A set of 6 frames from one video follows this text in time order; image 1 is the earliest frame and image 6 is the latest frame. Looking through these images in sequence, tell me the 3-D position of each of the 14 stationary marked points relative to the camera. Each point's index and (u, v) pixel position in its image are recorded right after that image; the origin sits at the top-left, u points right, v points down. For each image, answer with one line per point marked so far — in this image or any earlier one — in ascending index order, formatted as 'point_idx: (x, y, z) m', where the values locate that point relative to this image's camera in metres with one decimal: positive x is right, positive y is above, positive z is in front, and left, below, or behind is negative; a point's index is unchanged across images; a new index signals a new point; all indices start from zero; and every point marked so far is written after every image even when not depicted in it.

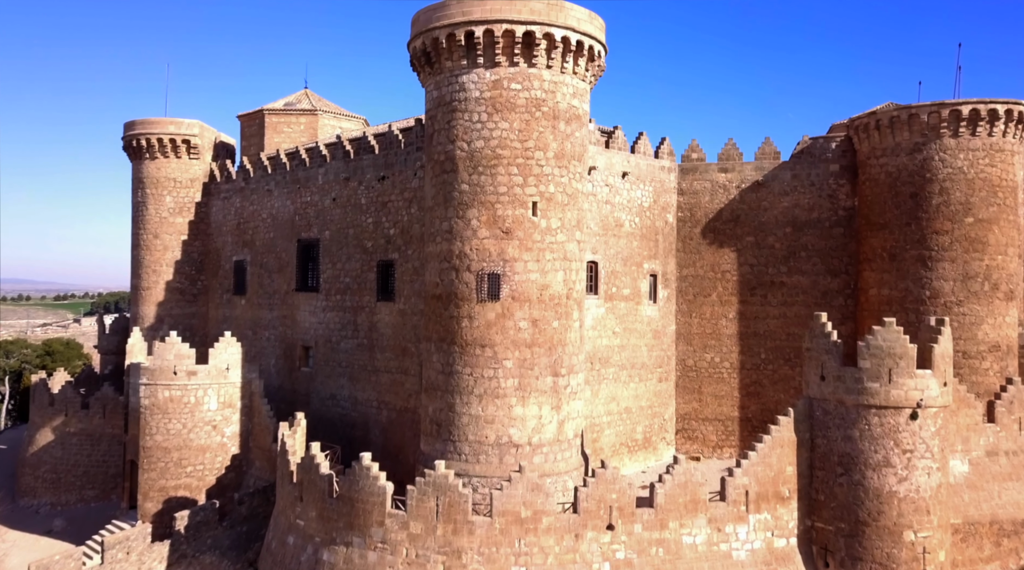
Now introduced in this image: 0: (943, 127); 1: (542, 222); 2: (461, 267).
0: (+8.3, +3.0, +17.5) m
1: (+0.5, +1.0, +14.8) m
2: (-0.8, +0.3, +14.8) m
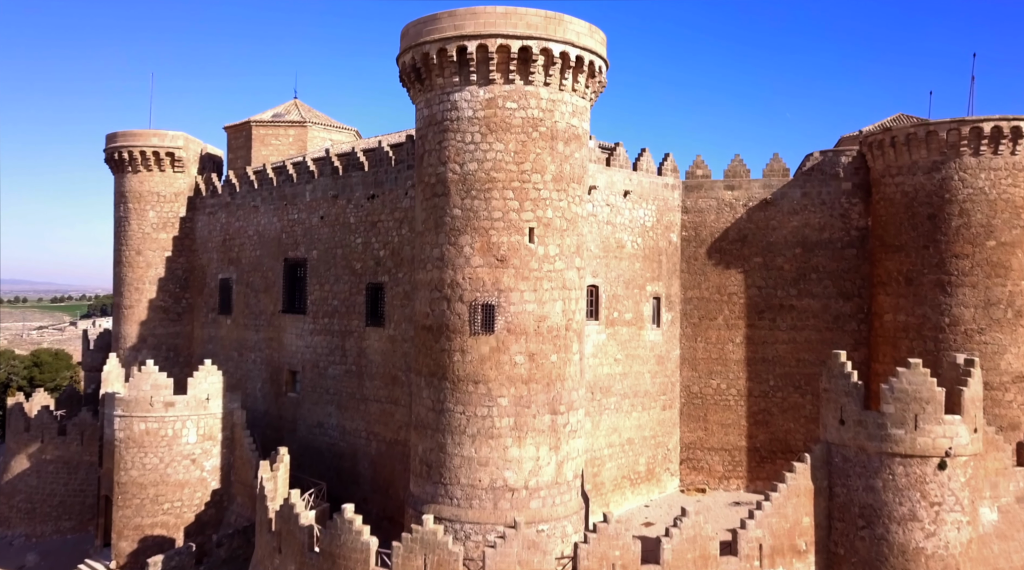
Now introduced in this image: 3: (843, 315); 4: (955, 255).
0: (+8.2, +2.5, +16.6) m
1: (+0.4, +0.5, +13.9) m
2: (-0.9, -0.2, +13.8) m
3: (+6.8, -0.6, +18.7) m
4: (+8.1, +0.6, +16.7) m
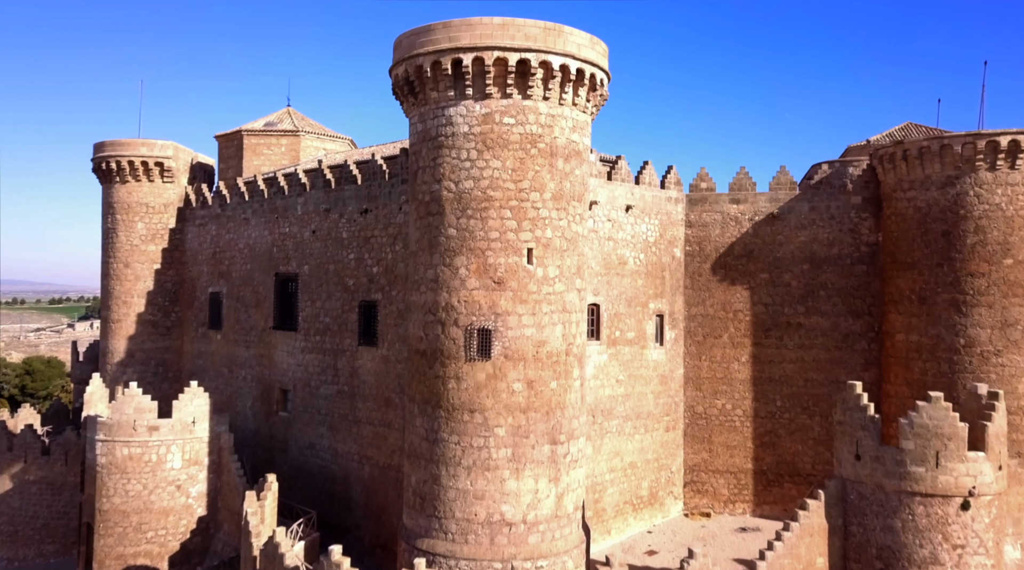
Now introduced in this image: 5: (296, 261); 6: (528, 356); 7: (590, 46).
0: (+8.2, +2.2, +16.0) m
1: (+0.4, +0.2, +13.3) m
2: (-0.9, -0.5, +13.2) m
3: (+6.8, -1.0, +18.1) m
4: (+8.1, +0.2, +16.1) m
5: (-4.7, +0.5, +19.9) m
6: (+0.2, -1.0, +13.1) m
7: (+1.1, +3.5, +13.3) m
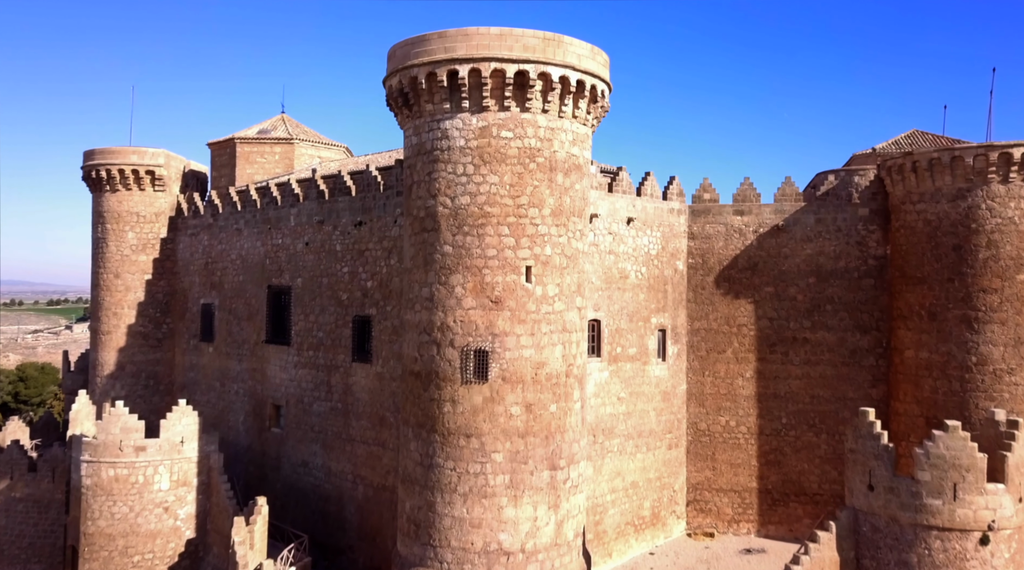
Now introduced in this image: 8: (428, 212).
0: (+8.2, +1.9, +15.5) m
1: (+0.4, -0.1, +12.8) m
2: (-1.0, -0.8, +12.7) m
3: (+6.7, -1.2, +17.6) m
4: (+8.0, -0.1, +15.6) m
5: (-4.8, +0.2, +19.4) m
6: (+0.2, -1.3, +12.6) m
7: (+1.1, +3.2, +12.8) m
8: (-1.2, +1.0, +13.0) m
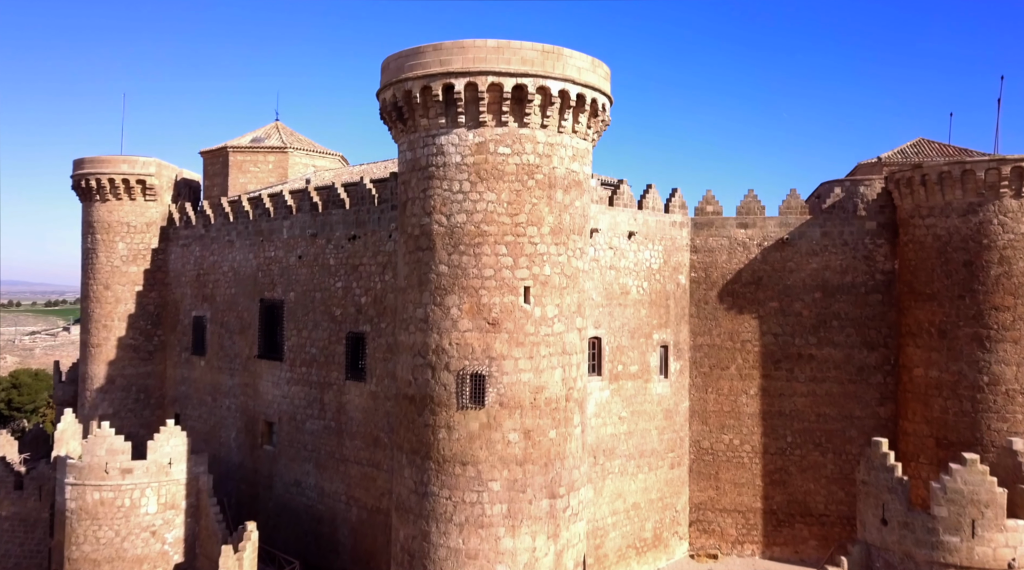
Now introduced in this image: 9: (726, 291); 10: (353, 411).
0: (+8.1, +1.6, +15.1) m
1: (+0.3, -0.4, +12.3) m
2: (-1.0, -1.1, +12.2) m
3: (+6.7, -1.5, +17.2) m
4: (+8.0, -0.4, +15.1) m
5: (-4.8, 0.0, +18.9) m
6: (+0.2, -1.6, +12.1) m
7: (+1.1, +2.9, +12.4) m
8: (-1.2, +0.8, +12.5) m
9: (+4.3, -0.1, +18.1) m
10: (-2.9, -2.3, +16.7) m
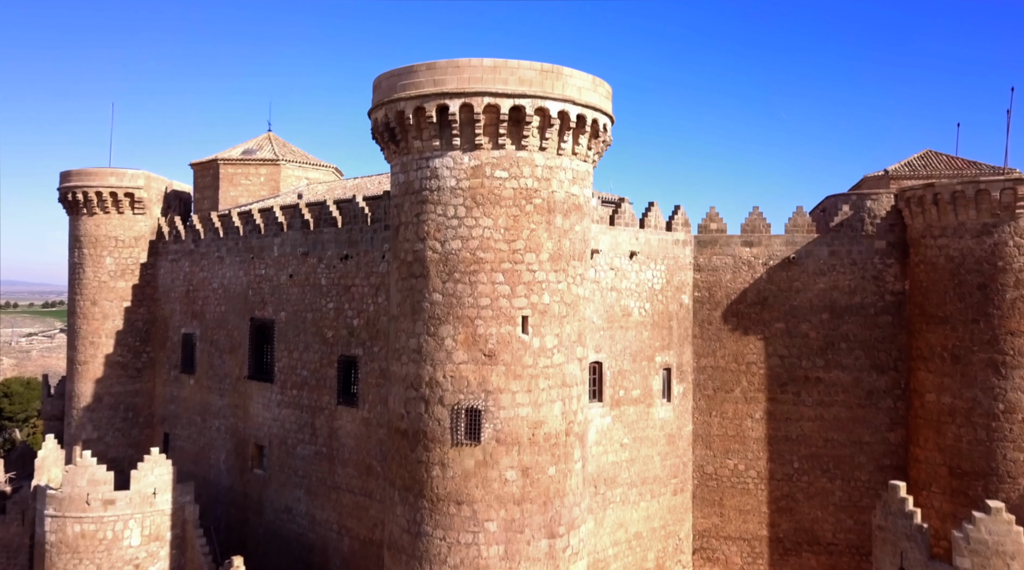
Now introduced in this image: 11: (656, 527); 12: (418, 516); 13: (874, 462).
0: (+8.1, +1.2, +14.5) m
1: (+0.3, -0.7, +11.7) m
2: (-1.0, -1.5, +11.7) m
3: (+6.7, -1.9, +16.6) m
4: (+8.0, -0.7, +14.6) m
5: (-4.8, -0.4, +18.4) m
6: (+0.1, -2.0, +11.6) m
7: (+1.0, +2.6, +11.8) m
8: (-1.3, +0.4, +11.9) m
9: (+4.2, -0.5, +17.5) m
10: (-2.9, -2.7, +16.1) m
11: (+2.6, -4.4, +16.6) m
12: (-1.2, -2.9, +11.6) m
13: (+6.6, -3.2, +16.6) m
